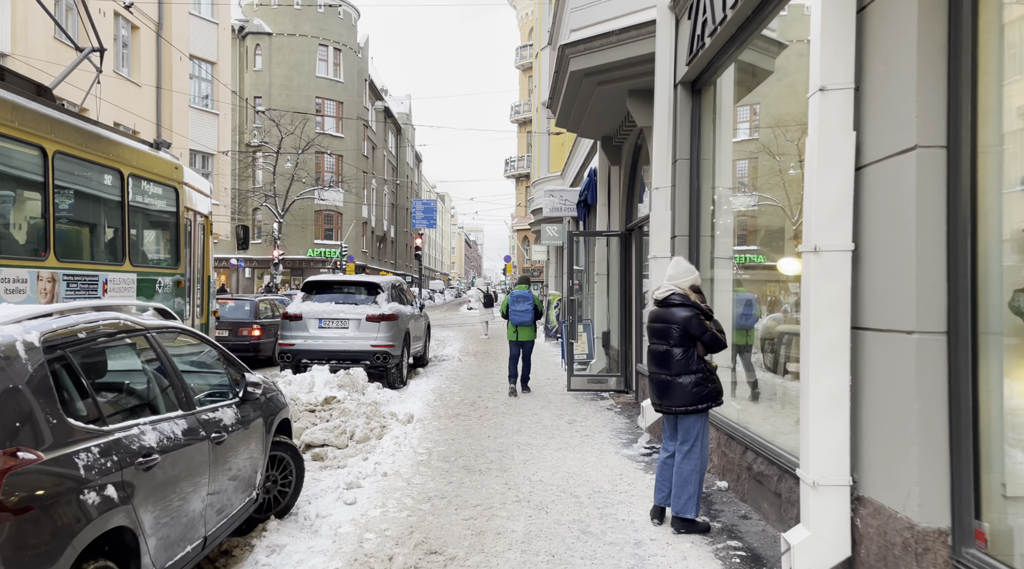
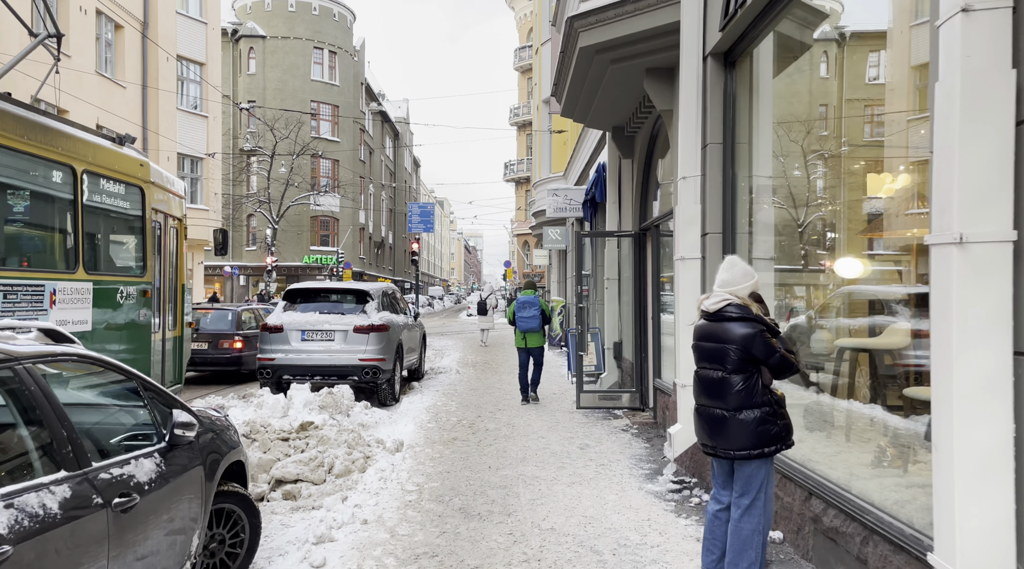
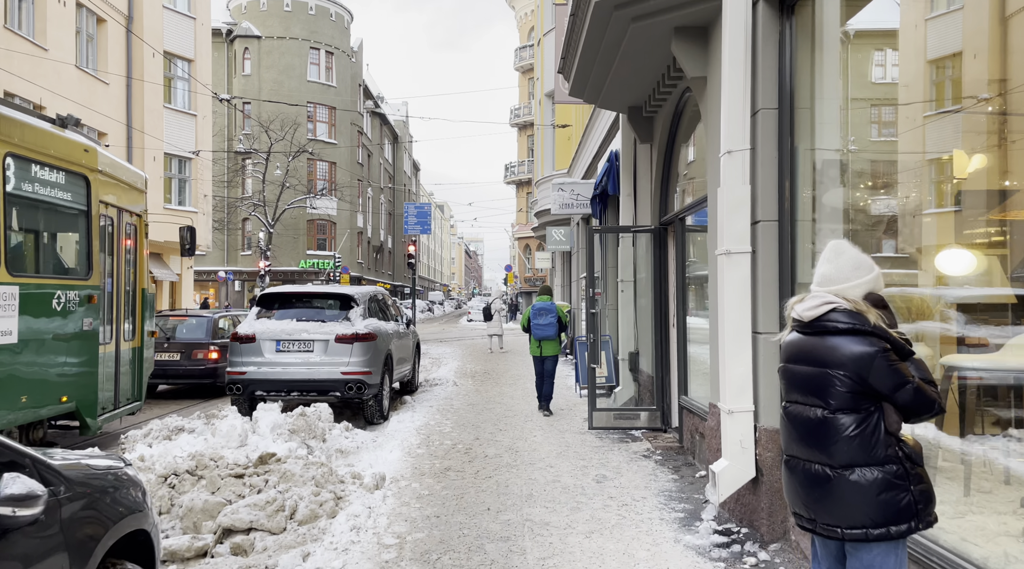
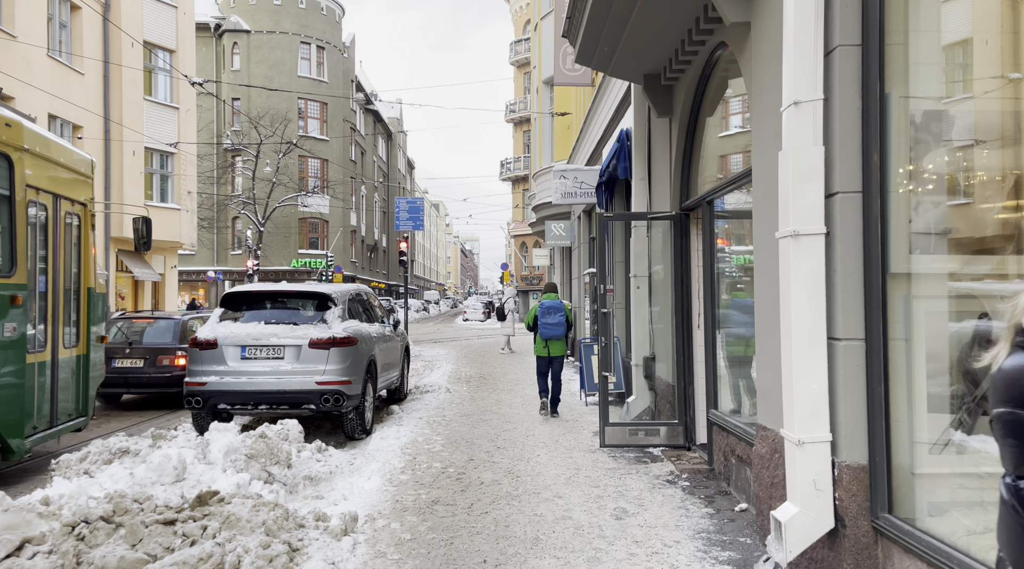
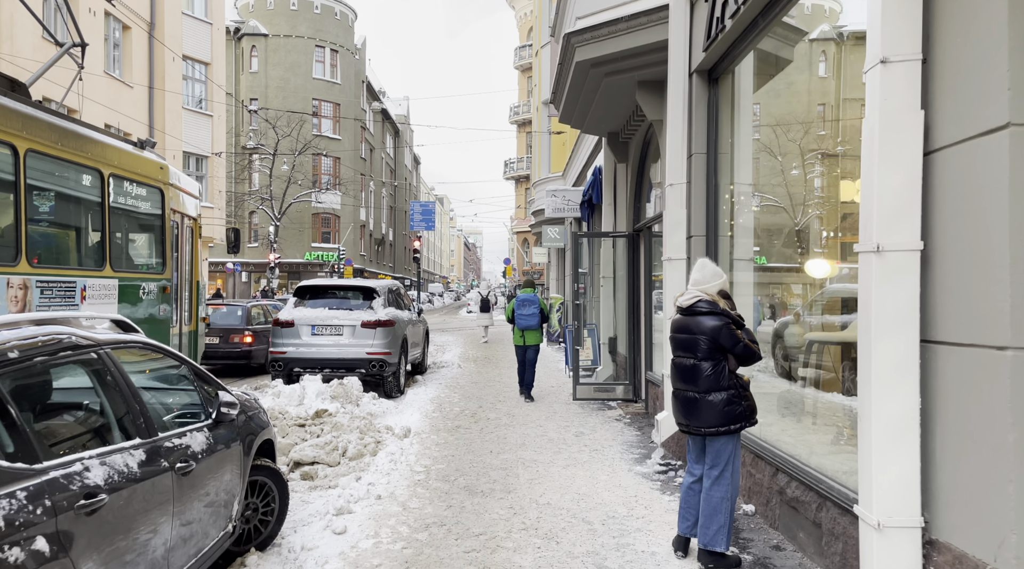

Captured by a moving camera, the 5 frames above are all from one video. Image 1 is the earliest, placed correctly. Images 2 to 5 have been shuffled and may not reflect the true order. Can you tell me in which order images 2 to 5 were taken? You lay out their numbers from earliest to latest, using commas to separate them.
5, 2, 3, 4
